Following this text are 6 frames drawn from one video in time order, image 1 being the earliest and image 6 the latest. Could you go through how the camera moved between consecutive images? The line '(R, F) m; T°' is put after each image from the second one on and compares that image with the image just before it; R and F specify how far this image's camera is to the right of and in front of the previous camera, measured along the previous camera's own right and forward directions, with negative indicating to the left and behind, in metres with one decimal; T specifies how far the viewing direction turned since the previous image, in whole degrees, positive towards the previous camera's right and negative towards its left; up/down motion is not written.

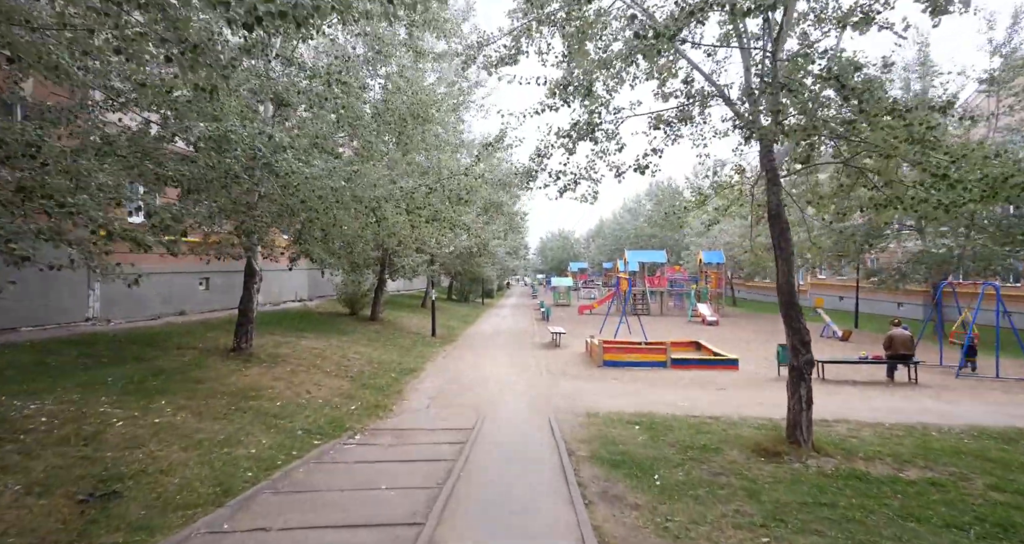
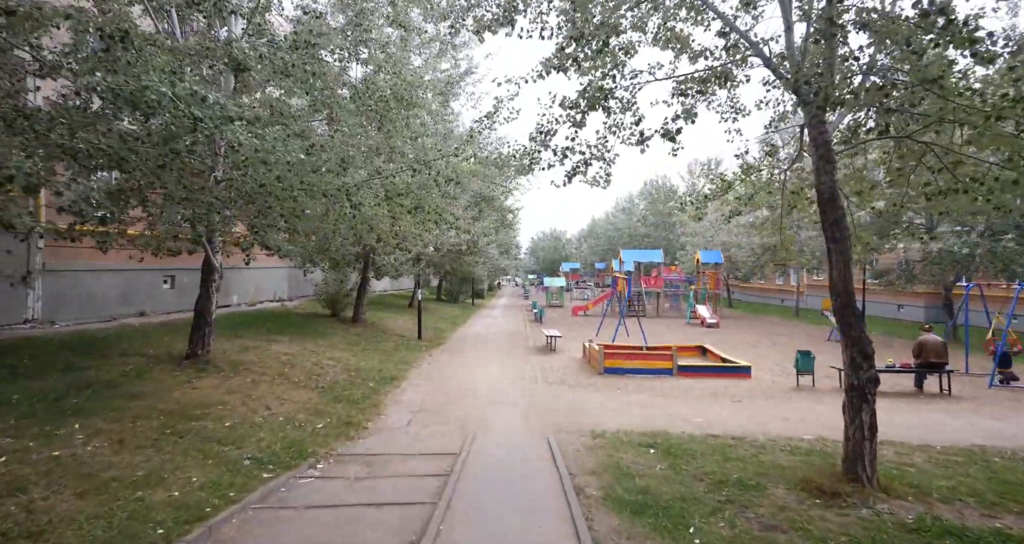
(0.0, +1.1) m; +1°
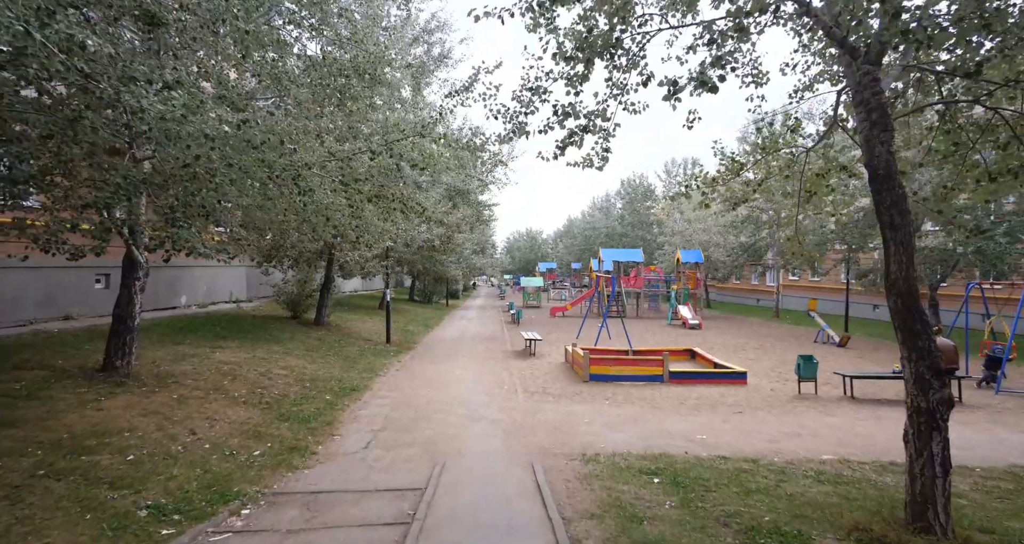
(0.0, +1.1) m; +3°
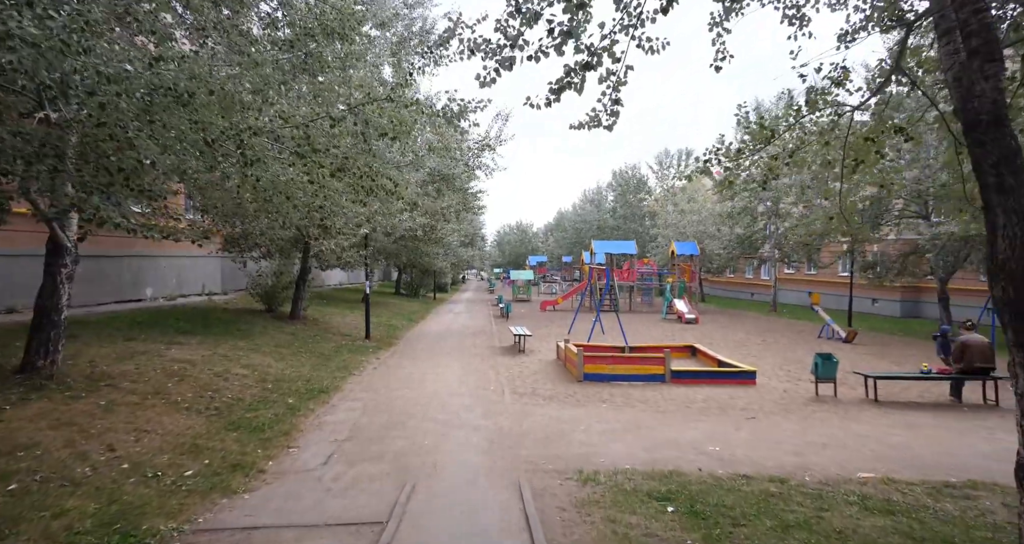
(+0.1, +1.0) m; +1°
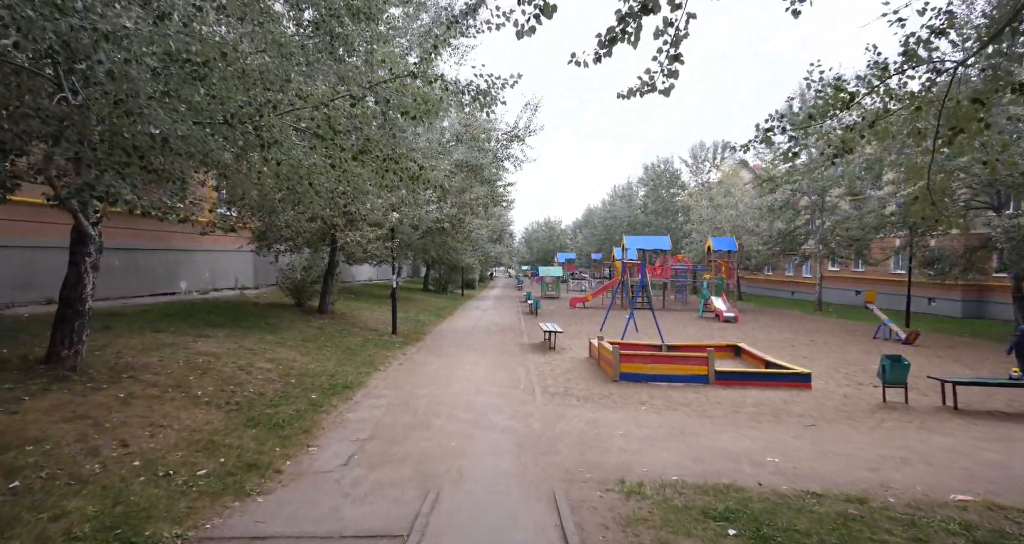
(0.0, +0.5) m; -3°
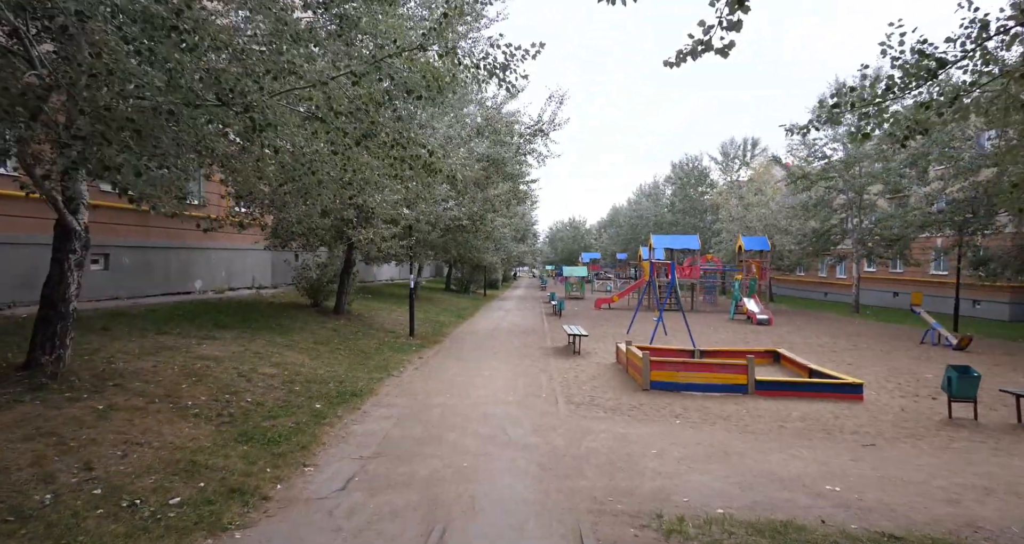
(0.0, +0.7) m; -2°
